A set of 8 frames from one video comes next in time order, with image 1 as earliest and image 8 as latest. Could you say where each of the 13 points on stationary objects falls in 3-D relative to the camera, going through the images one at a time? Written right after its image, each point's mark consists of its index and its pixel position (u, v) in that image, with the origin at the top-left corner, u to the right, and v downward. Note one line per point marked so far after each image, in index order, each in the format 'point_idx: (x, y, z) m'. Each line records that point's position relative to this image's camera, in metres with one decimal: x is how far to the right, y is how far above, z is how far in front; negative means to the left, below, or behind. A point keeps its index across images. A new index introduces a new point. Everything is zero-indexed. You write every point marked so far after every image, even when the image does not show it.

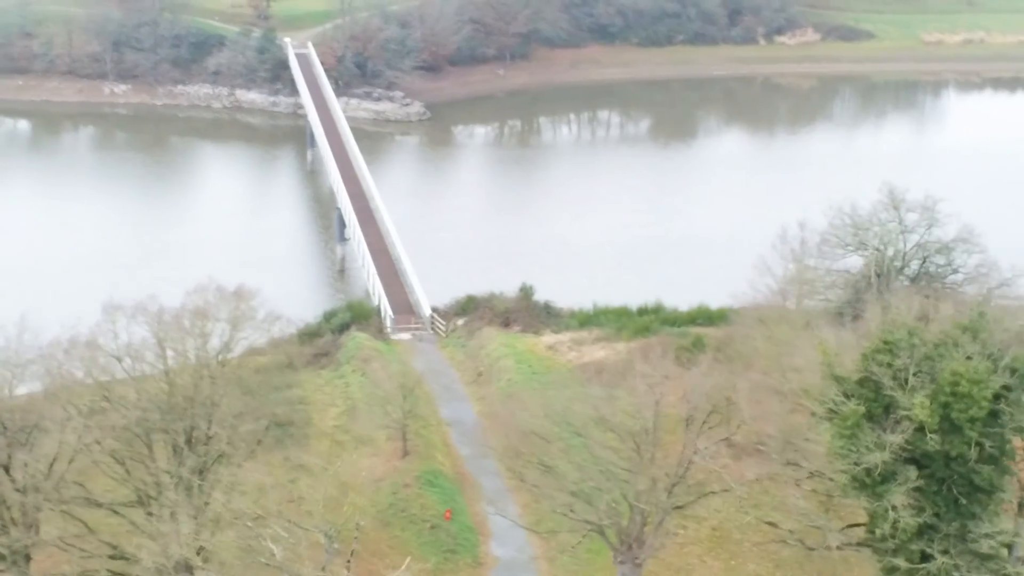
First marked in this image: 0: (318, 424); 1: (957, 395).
0: (-2.1, -1.4, +19.4) m
1: (+2.7, -0.7, +11.3) m
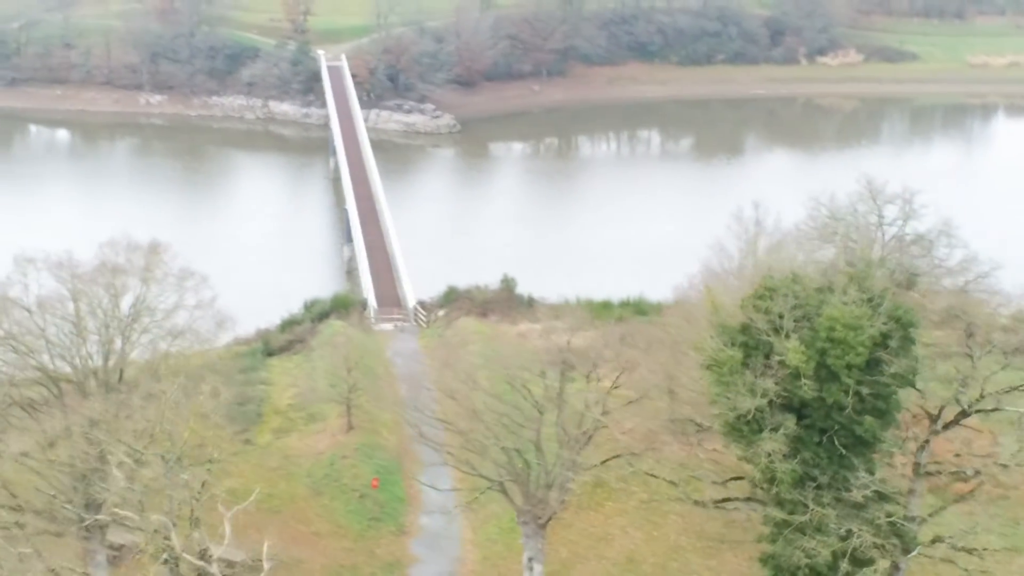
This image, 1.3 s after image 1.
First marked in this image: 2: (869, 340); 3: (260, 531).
0: (-2.5, -1.2, +19.3) m
1: (+1.9, -0.3, +11.0) m
2: (+2.1, -0.3, +11.0) m
3: (-2.1, -2.1, +15.5) m
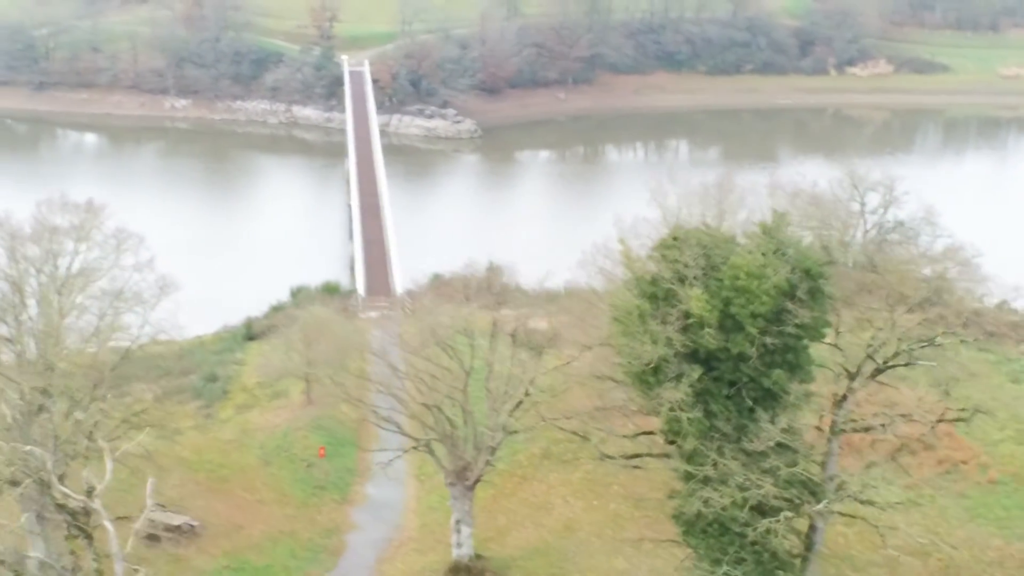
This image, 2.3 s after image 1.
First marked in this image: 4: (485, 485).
0: (-2.8, -1.0, +19.3) m
1: (+1.3, 0.0, +10.9) m
2: (+1.5, 0.0, +10.8) m
3: (-2.6, -1.8, +15.5) m
4: (-0.2, -1.6, +15.2) m
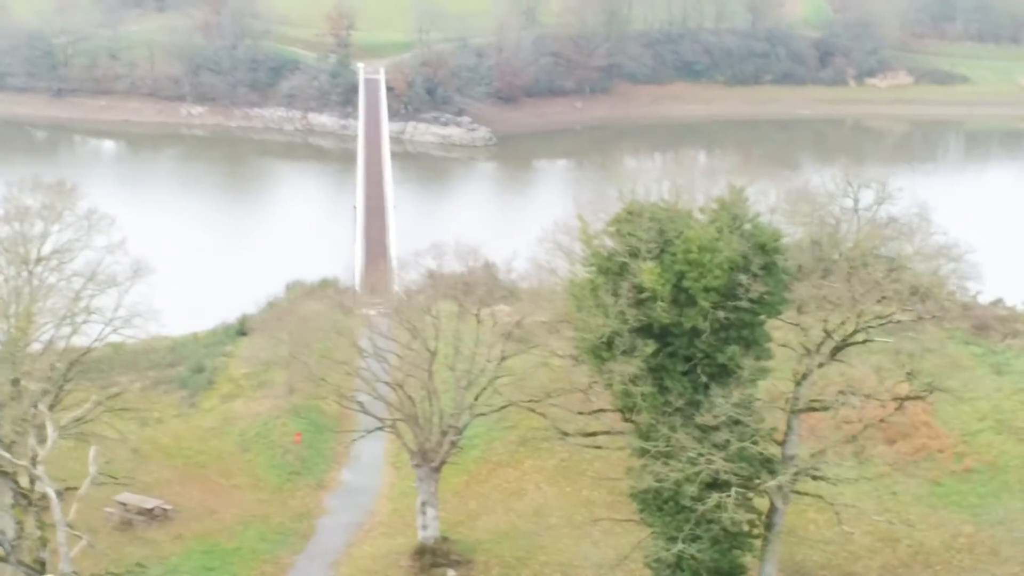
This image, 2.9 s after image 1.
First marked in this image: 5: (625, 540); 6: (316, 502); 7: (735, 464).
0: (-3.0, -0.9, +19.3) m
1: (+1.1, +0.1, +10.8) m
2: (+1.2, +0.2, +10.8) m
3: (-2.8, -1.7, +15.5) m
4: (-0.4, -1.5, +15.2) m
5: (+0.8, -1.8, +13.4) m
6: (-1.6, -1.7, +15.1) m
7: (+1.3, -1.0, +10.9) m
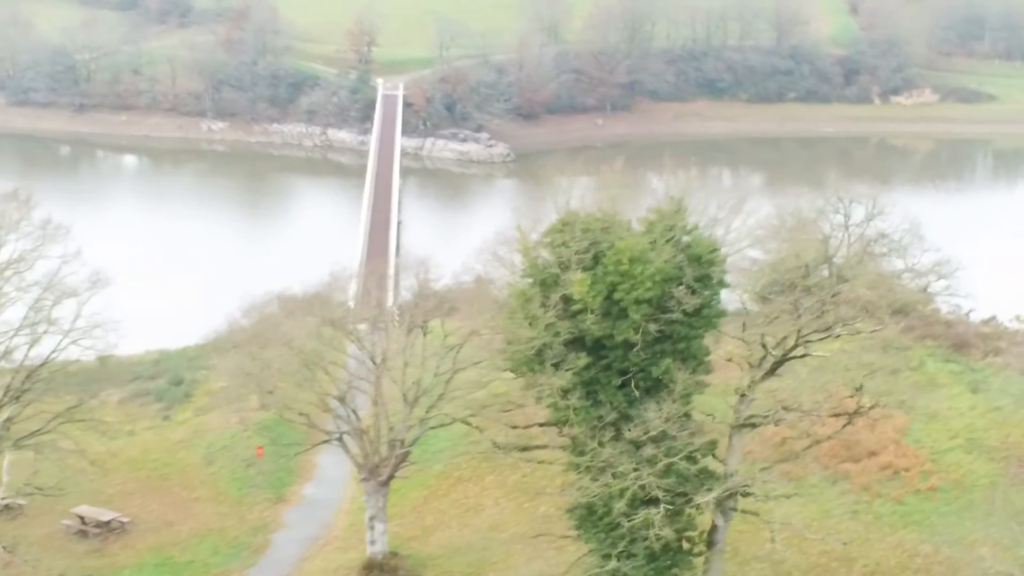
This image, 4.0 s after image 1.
0: (-3.2, -1.0, +19.2) m
1: (+0.6, +0.1, +10.6) m
2: (+0.8, +0.1, +10.6) m
3: (-3.1, -1.8, +15.4) m
4: (-0.8, -1.6, +15.0) m
5: (+0.4, -1.9, +13.2) m
6: (-1.9, -1.8, +14.9) m
7: (+0.9, -1.1, +10.7) m
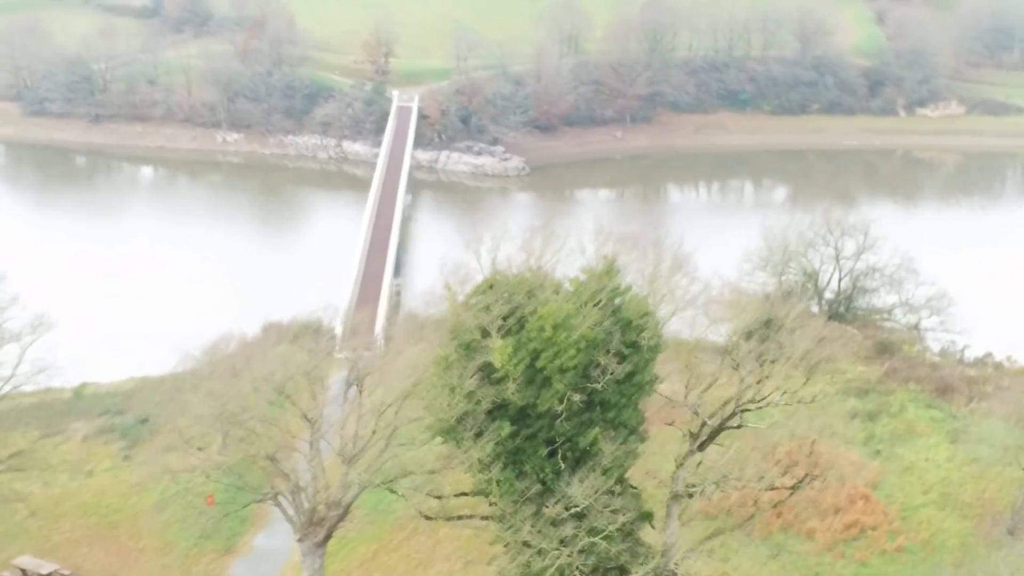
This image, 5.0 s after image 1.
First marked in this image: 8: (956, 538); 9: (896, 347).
0: (-3.5, -1.4, +18.8) m
1: (+0.2, -0.3, +10.1) m
2: (+0.4, -0.3, +10.0) m
3: (-3.5, -2.1, +14.9) m
4: (-1.1, -2.0, +14.5) m
5: (0.0, -2.3, +12.7) m
6: (-2.3, -2.2, +14.5) m
7: (+0.4, -1.5, +10.1) m
8: (+3.3, -1.9, +13.8) m
9: (+3.8, -0.6, +18.2) m
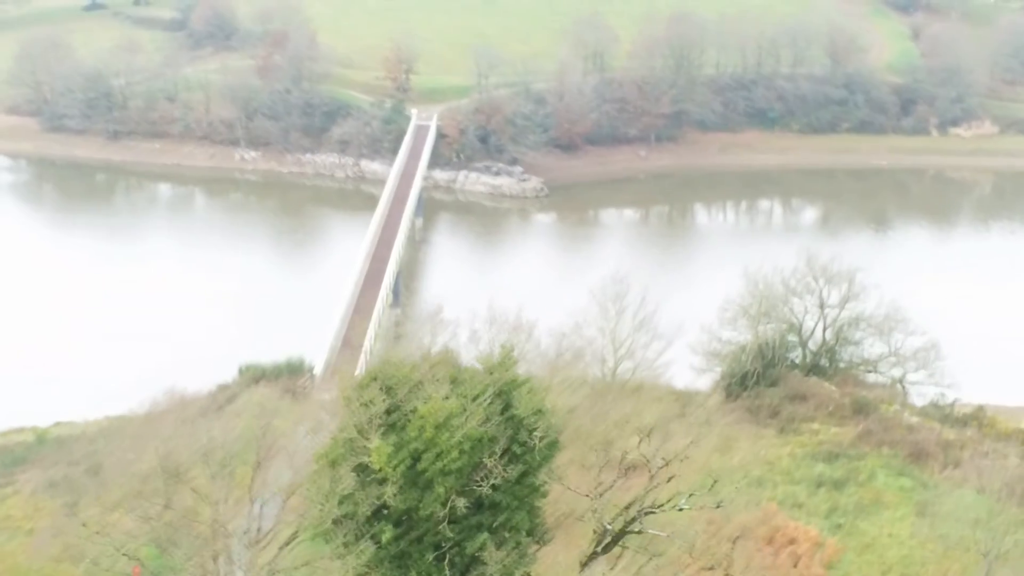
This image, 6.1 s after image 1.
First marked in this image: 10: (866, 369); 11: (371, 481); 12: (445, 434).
0: (-3.8, -1.8, +18.2) m
1: (-0.4, -0.8, +9.4) m
2: (-0.3, -0.8, +9.3) m
3: (-4.0, -2.6, +14.3) m
4: (-1.6, -2.5, +13.9) m
5: (-0.5, -2.8, +12.0) m
6: (-2.8, -2.7, +13.8) m
7: (-0.2, -2.0, +9.4) m
8: (+2.8, -2.4, +13.0) m
9: (+3.4, -1.1, +17.4) m
10: (+3.7, -0.8, +19.2) m
11: (-0.7, -1.0, +9.6) m
12: (-0.3, -0.7, +9.4) m
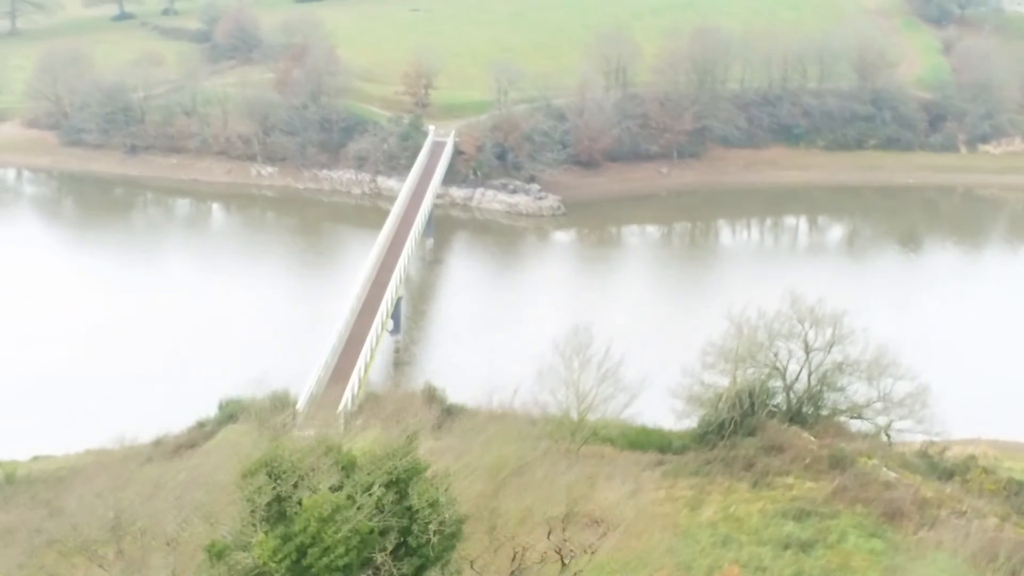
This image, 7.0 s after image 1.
0: (-4.1, -2.2, +17.7) m
1: (-1.0, -1.2, +8.9) m
2: (-0.8, -1.2, +8.8) m
3: (-4.4, -3.0, +13.9) m
4: (-2.0, -2.9, +13.4) m
5: (-1.0, -3.2, +11.4) m
6: (-3.2, -3.1, +13.4) m
7: (-0.7, -2.4, +8.9) m
8: (+2.3, -2.8, +12.3) m
9: (+3.1, -1.6, +16.8) m
10: (+3.4, -1.3, +18.5) m
11: (-1.3, -1.4, +9.1) m
12: (-0.9, -1.2, +8.8) m
